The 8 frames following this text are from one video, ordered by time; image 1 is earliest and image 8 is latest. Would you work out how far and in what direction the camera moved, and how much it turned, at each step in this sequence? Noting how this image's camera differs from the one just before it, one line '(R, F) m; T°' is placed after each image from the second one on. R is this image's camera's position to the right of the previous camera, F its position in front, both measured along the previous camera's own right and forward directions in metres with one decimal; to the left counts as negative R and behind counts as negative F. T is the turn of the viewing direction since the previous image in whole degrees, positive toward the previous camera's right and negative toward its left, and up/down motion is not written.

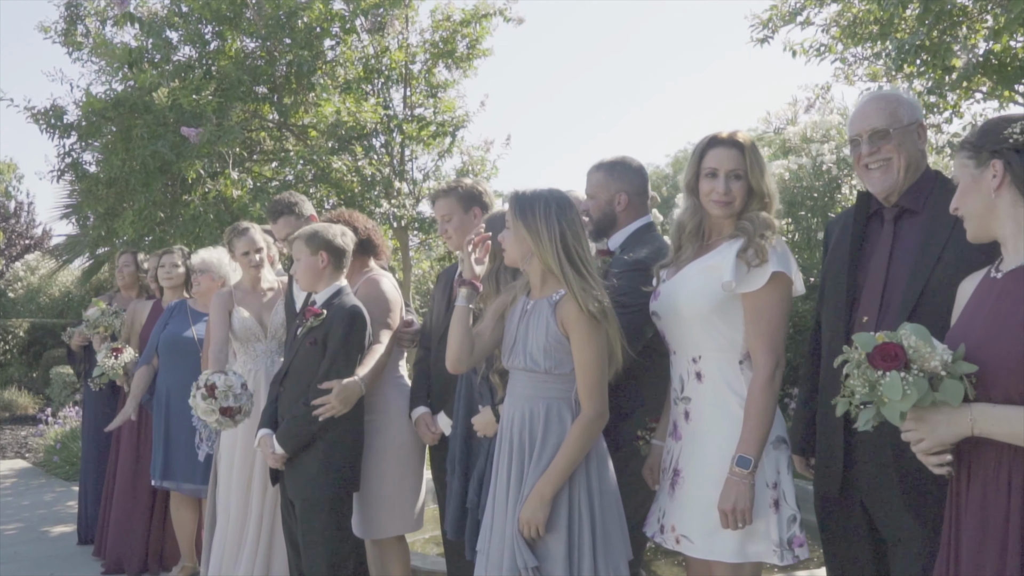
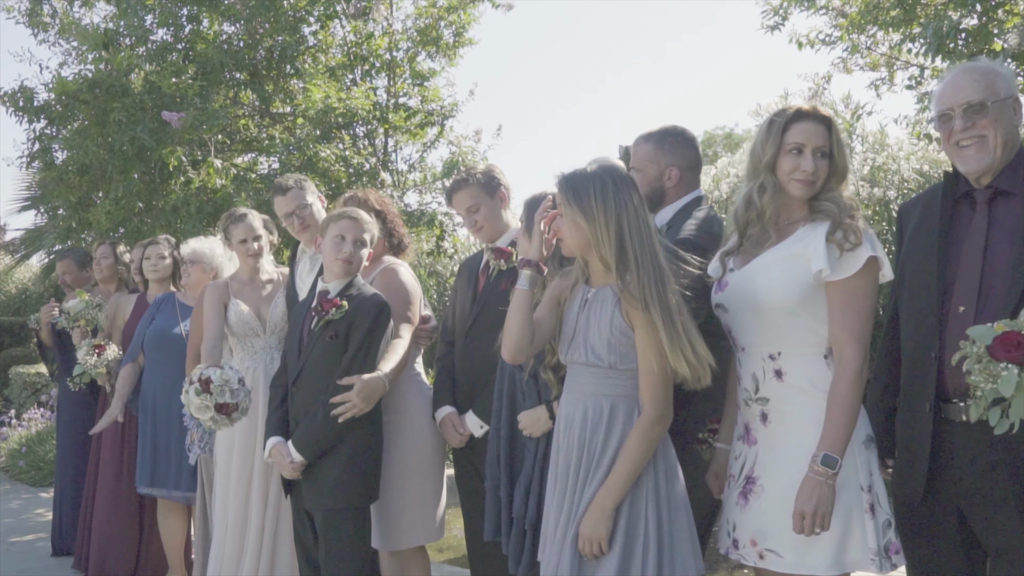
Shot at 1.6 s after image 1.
(-0.4, +0.4) m; +3°
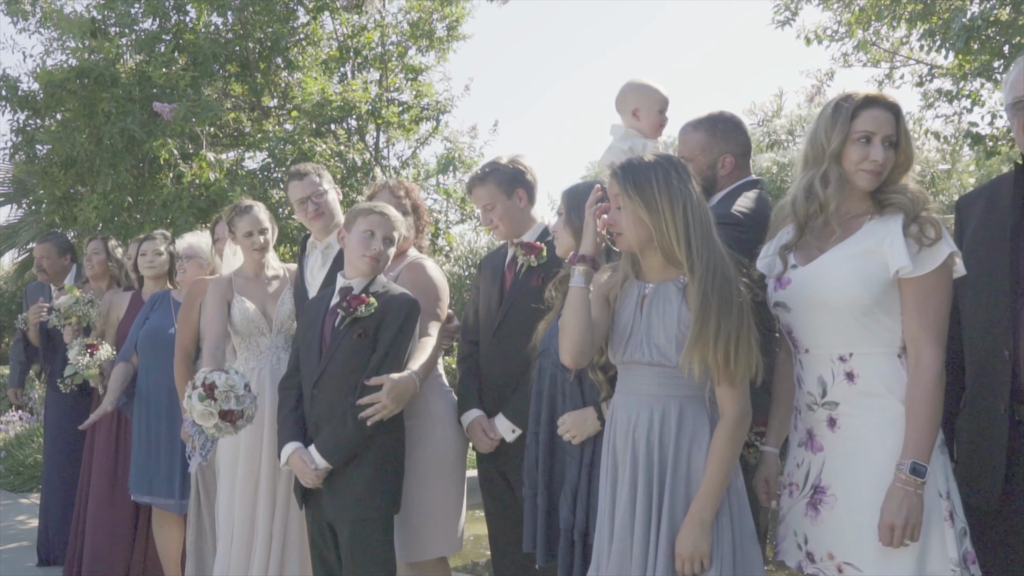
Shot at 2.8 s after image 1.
(-0.3, +0.2) m; +2°
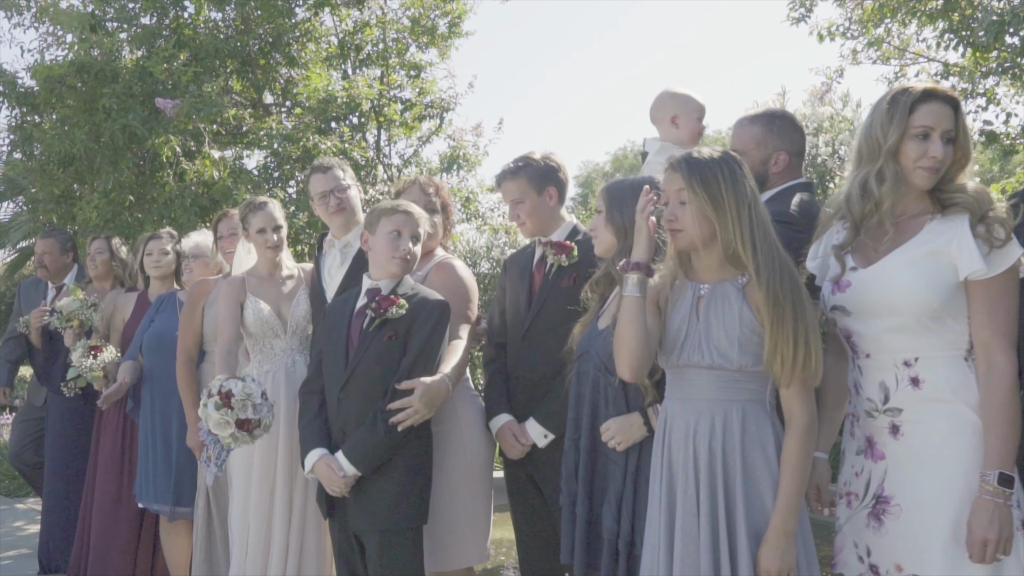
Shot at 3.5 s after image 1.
(-0.2, +0.1) m; +1°
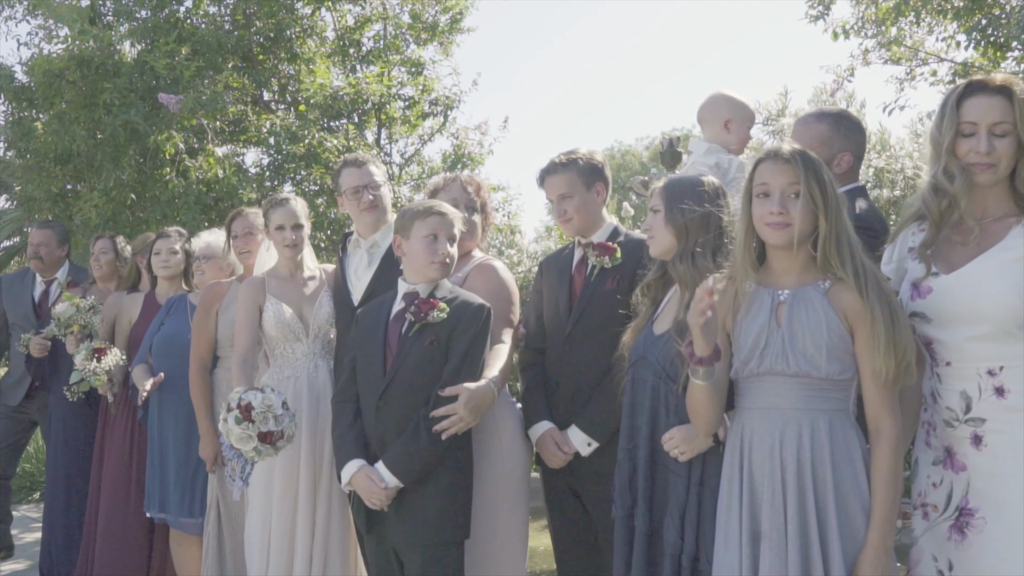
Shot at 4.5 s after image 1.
(-0.3, +0.2) m; +1°
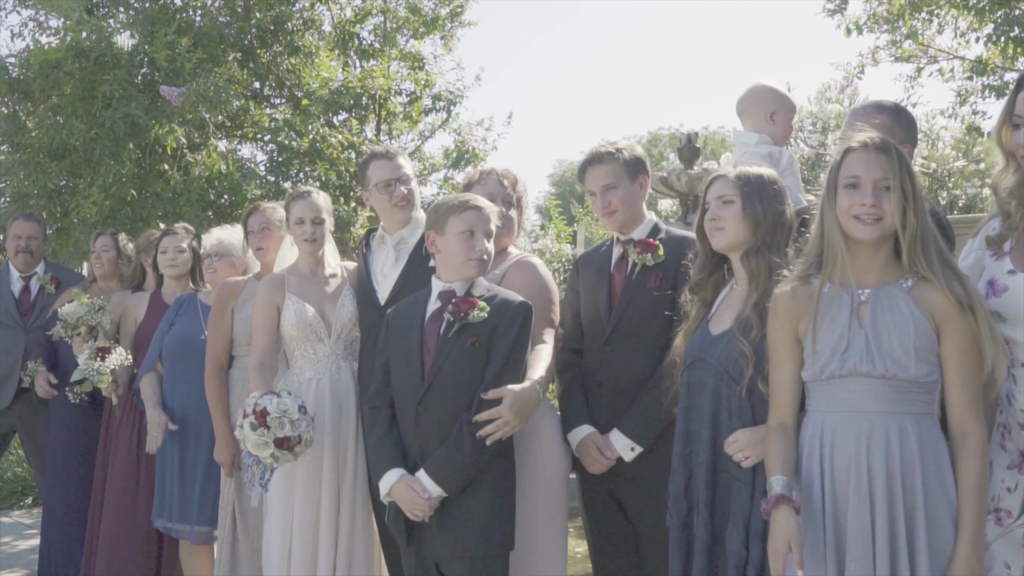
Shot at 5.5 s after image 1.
(-0.3, +0.2) m; +1°
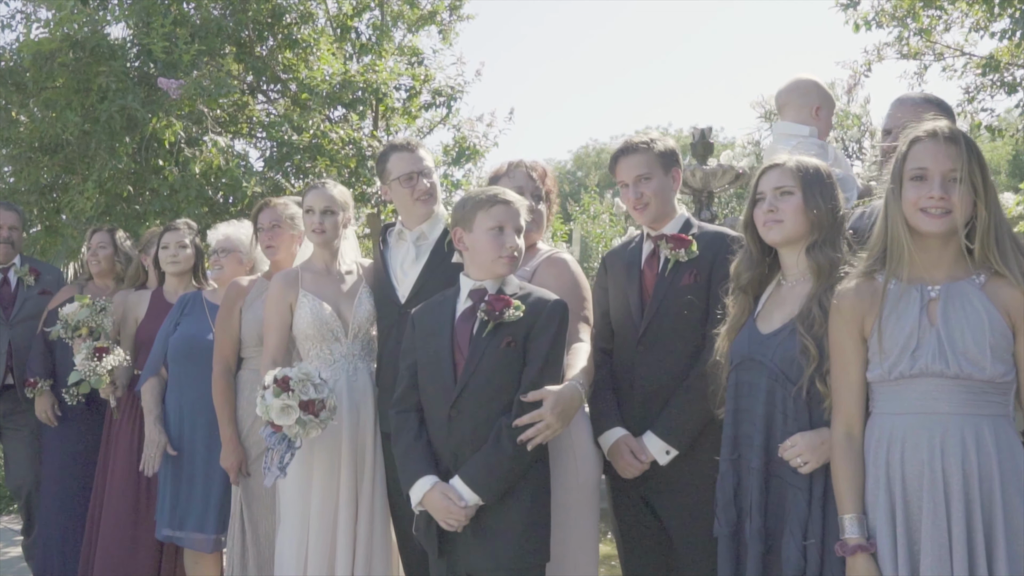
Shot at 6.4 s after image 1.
(-0.2, +0.2) m; +1°
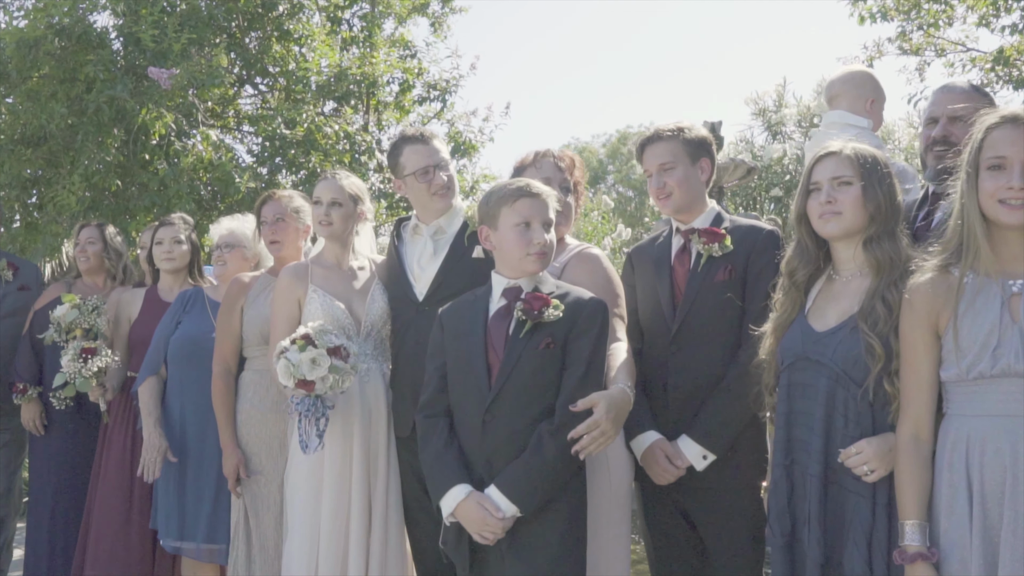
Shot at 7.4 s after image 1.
(-0.2, +0.2) m; +2°
